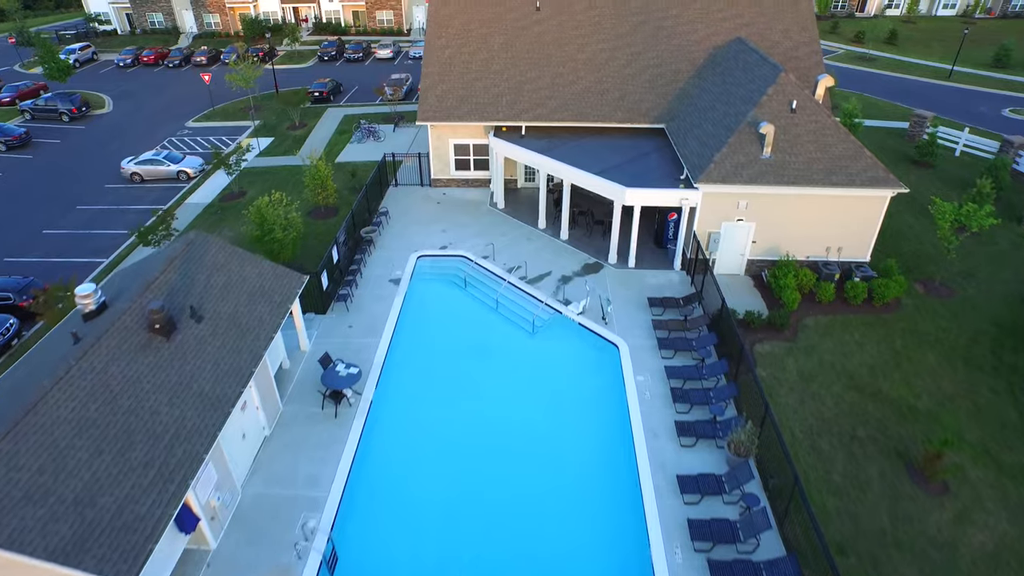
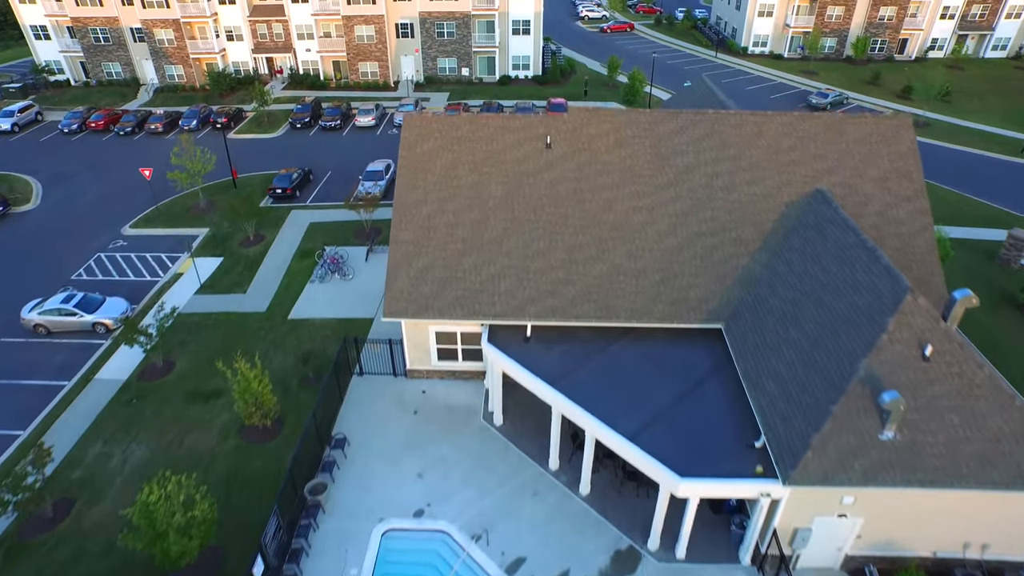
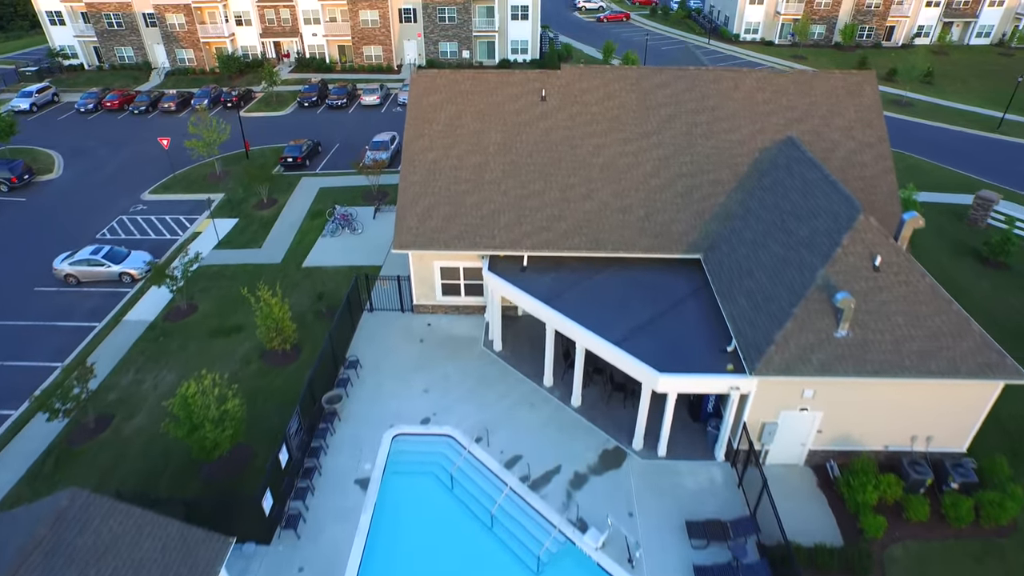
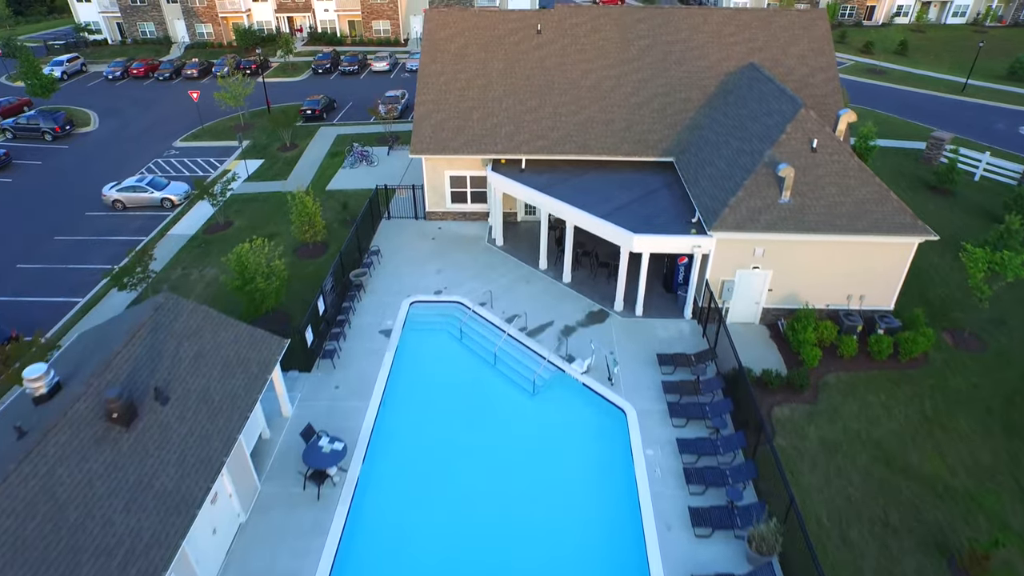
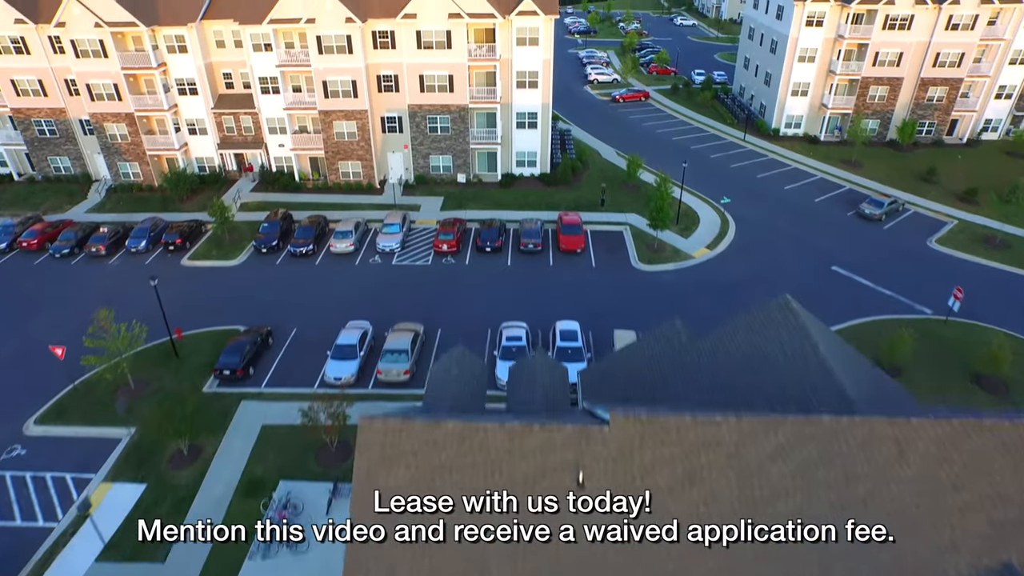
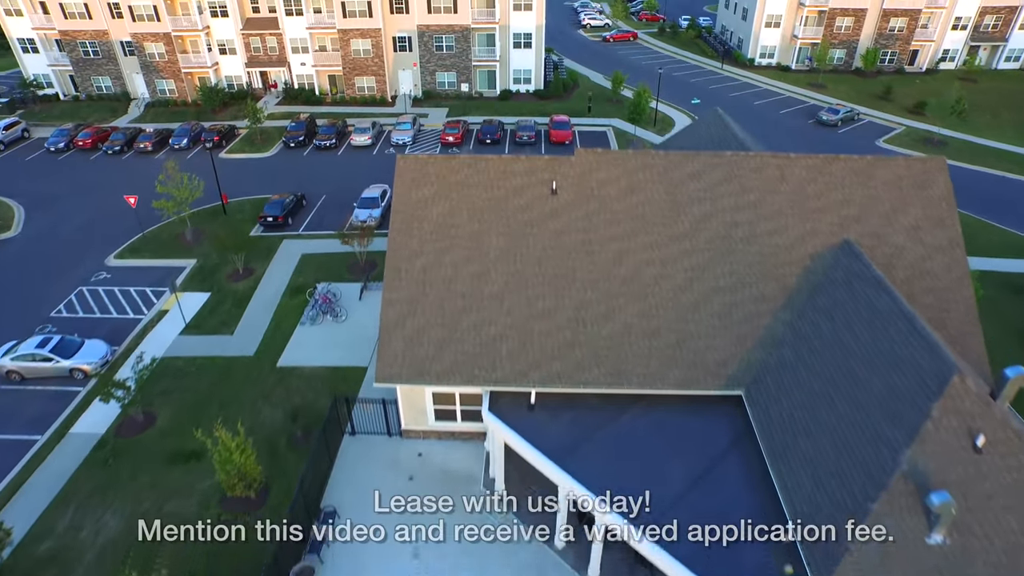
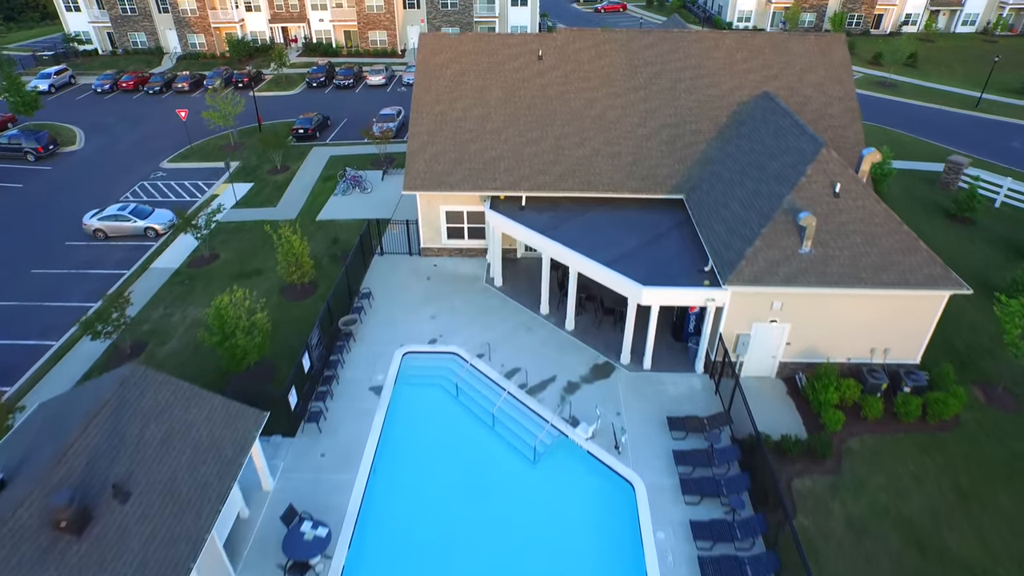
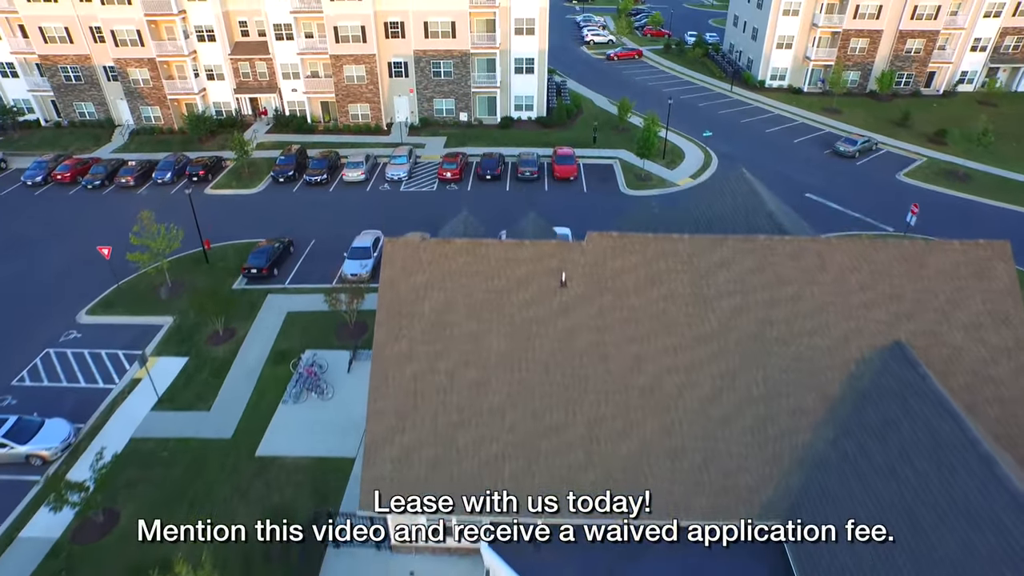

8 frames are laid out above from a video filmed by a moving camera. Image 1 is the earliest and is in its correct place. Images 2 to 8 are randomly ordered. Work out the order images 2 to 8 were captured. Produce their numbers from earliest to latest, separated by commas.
4, 7, 3, 2, 6, 8, 5
